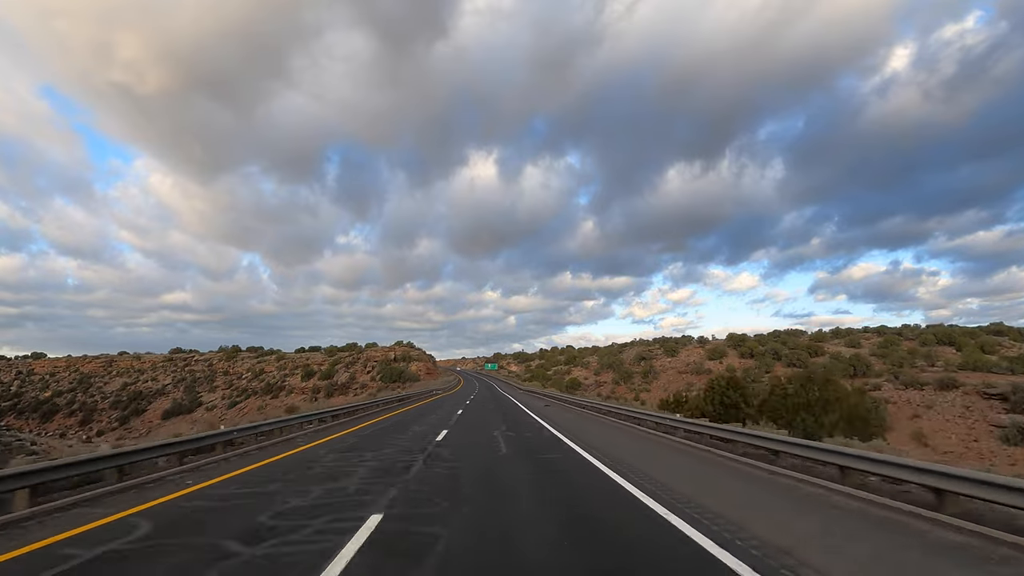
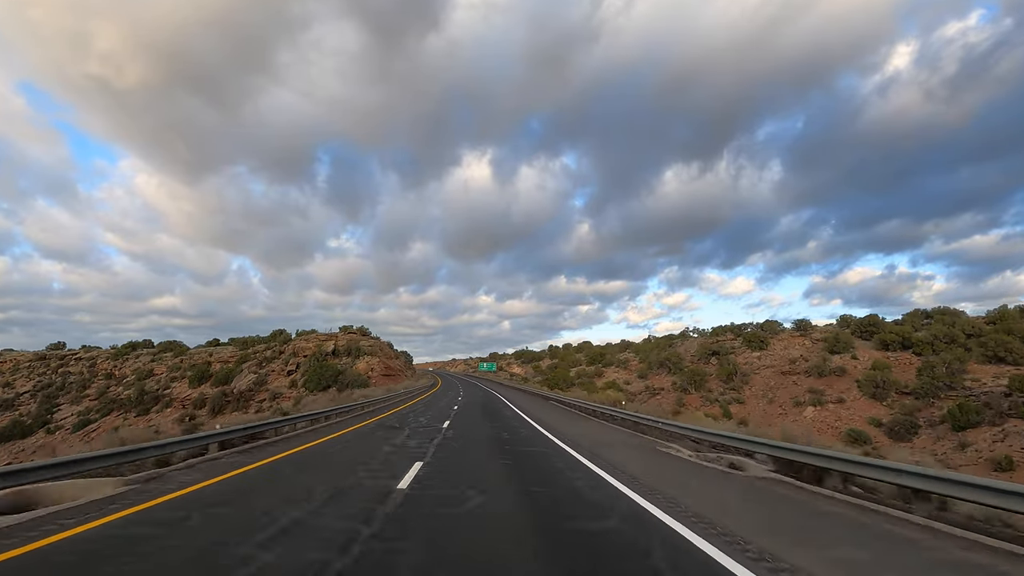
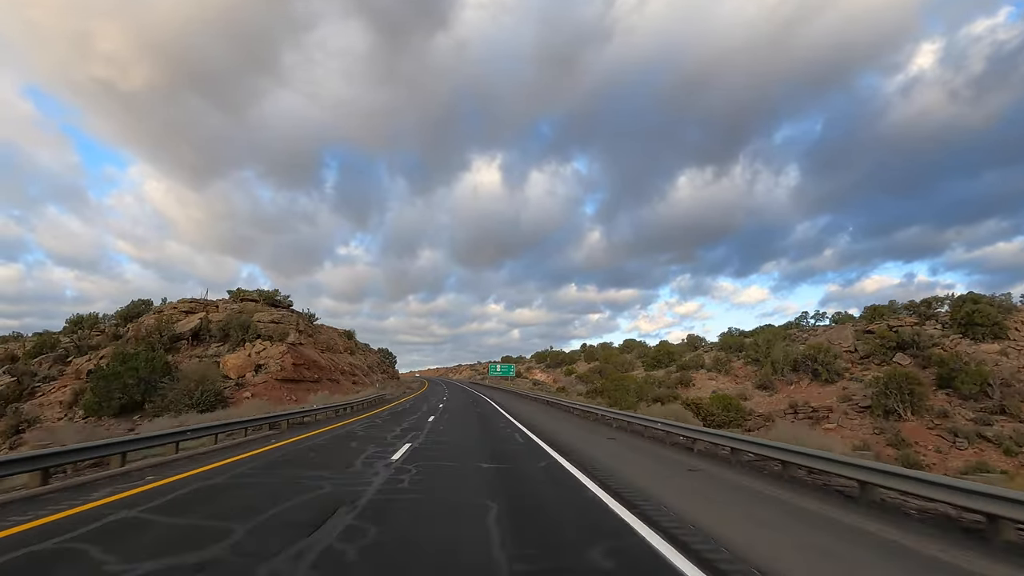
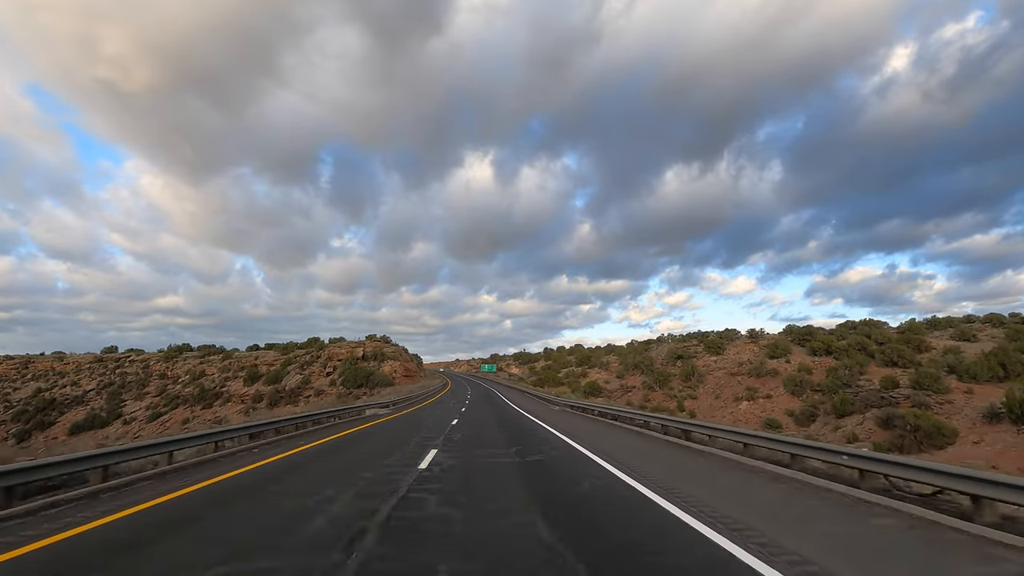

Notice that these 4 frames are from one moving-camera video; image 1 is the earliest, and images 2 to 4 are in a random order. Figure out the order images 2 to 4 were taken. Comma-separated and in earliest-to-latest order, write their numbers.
4, 2, 3
